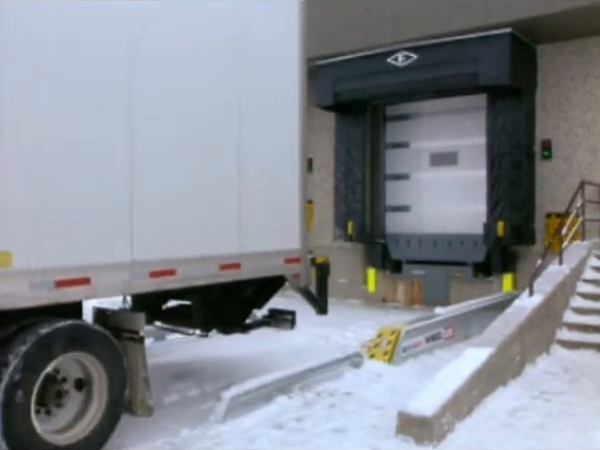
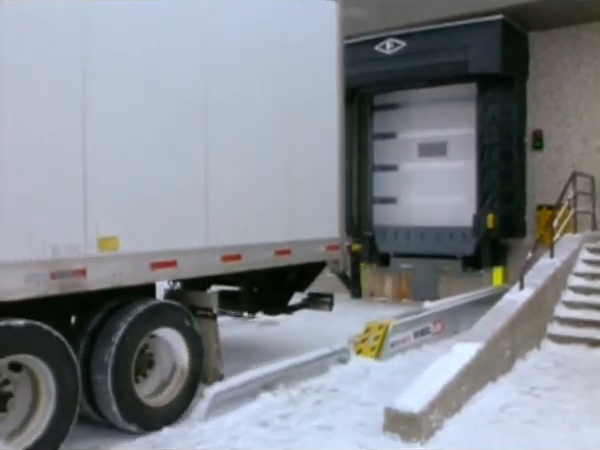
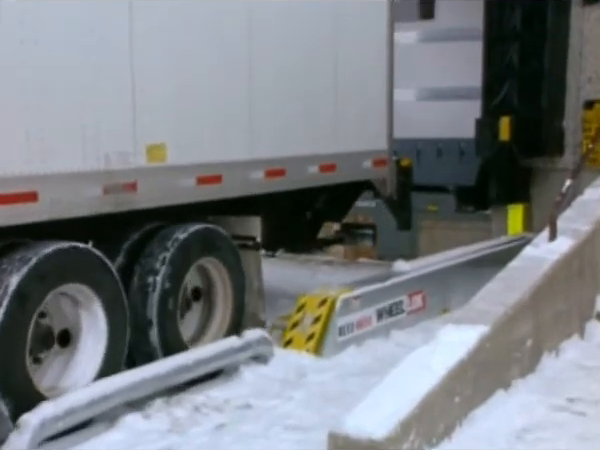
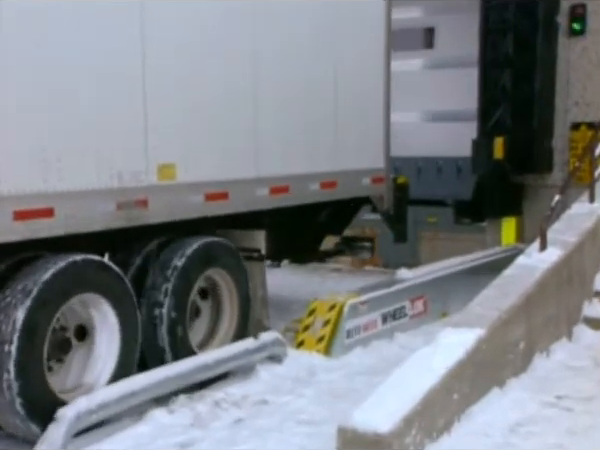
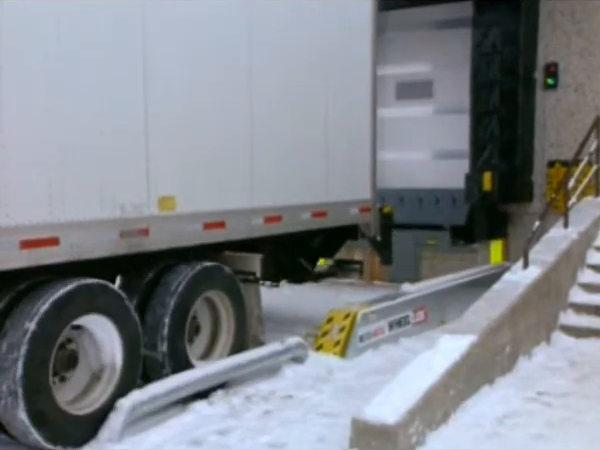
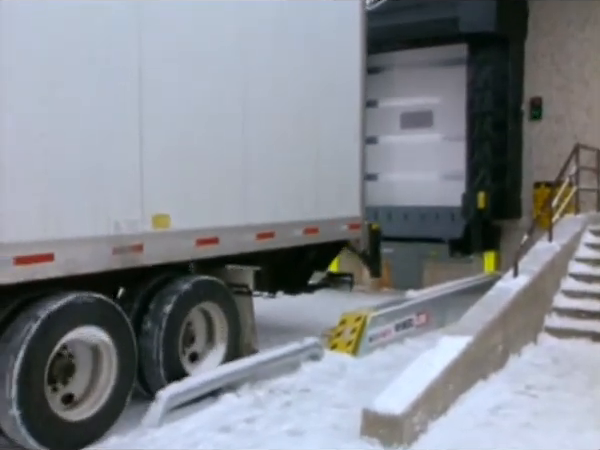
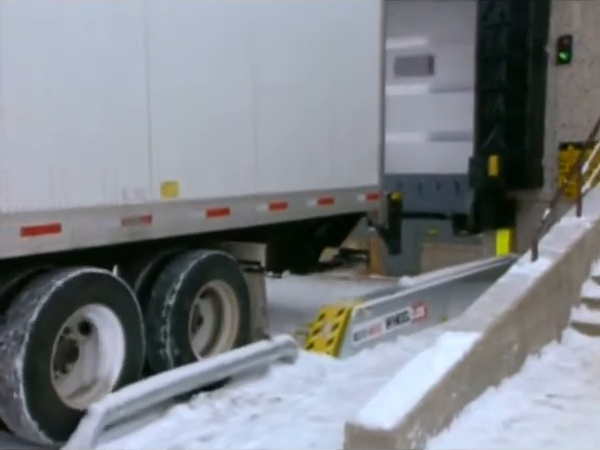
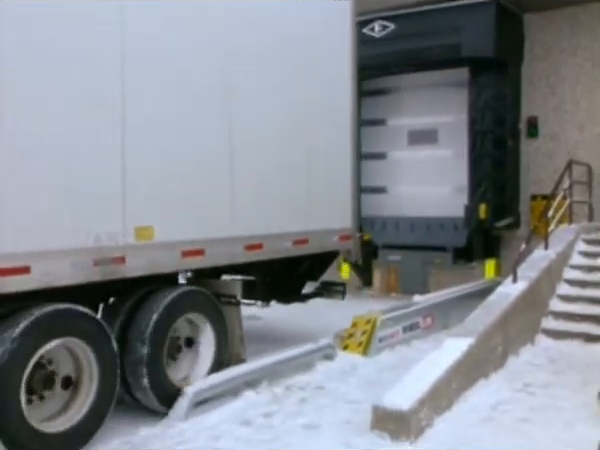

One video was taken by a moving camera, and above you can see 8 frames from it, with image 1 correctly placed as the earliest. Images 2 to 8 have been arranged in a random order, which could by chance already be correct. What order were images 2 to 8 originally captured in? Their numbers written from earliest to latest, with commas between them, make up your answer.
2, 8, 6, 5, 7, 4, 3
